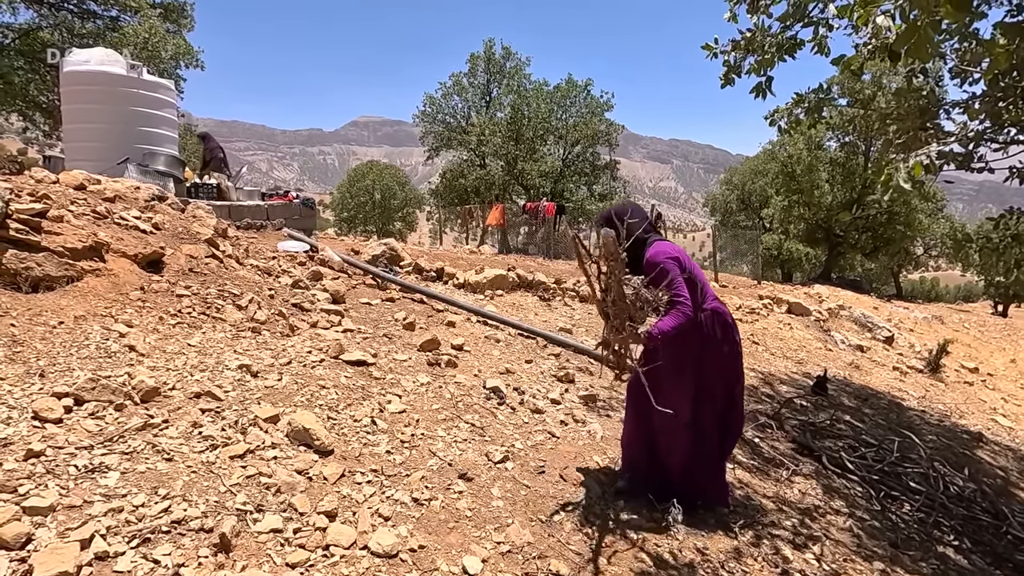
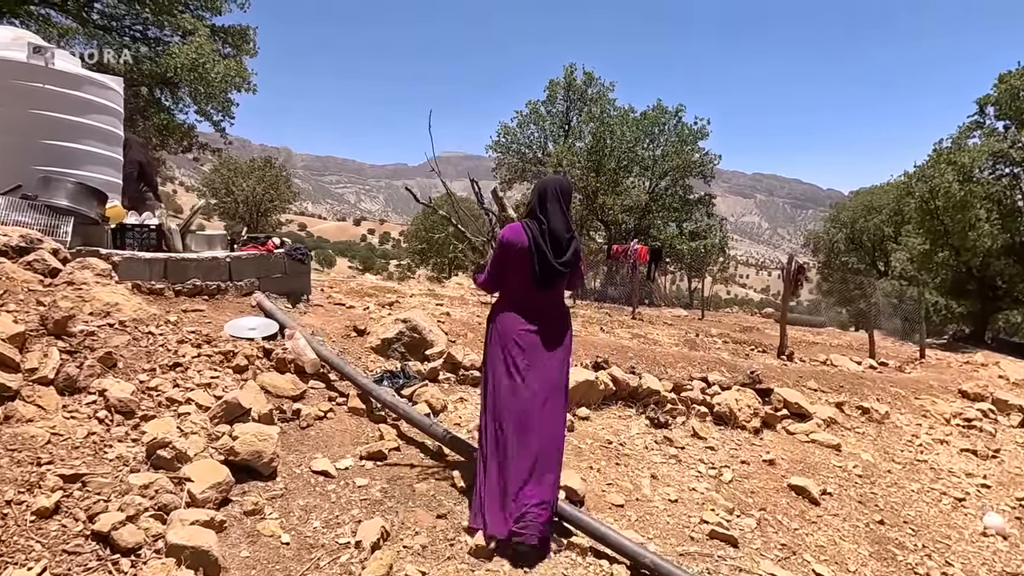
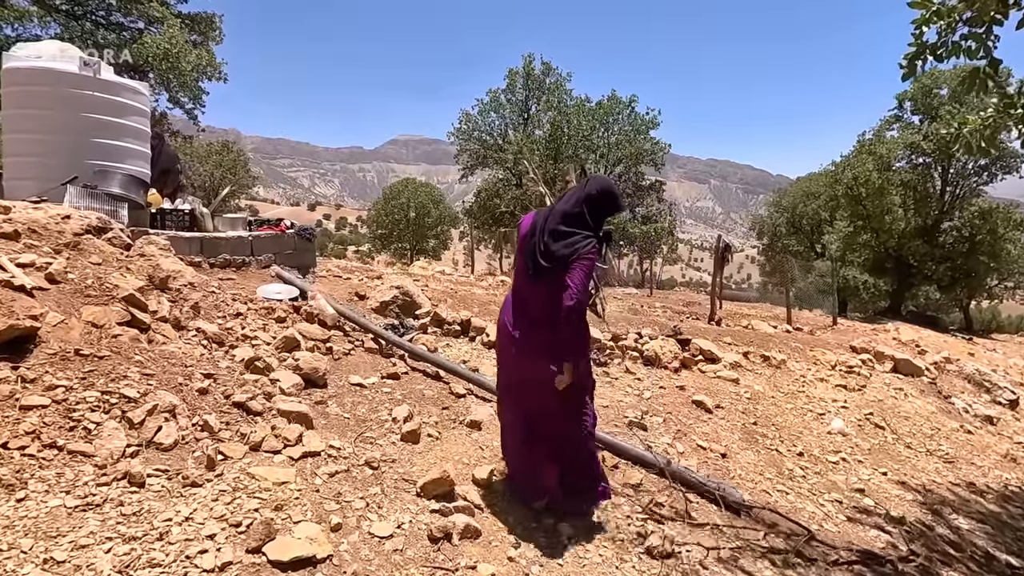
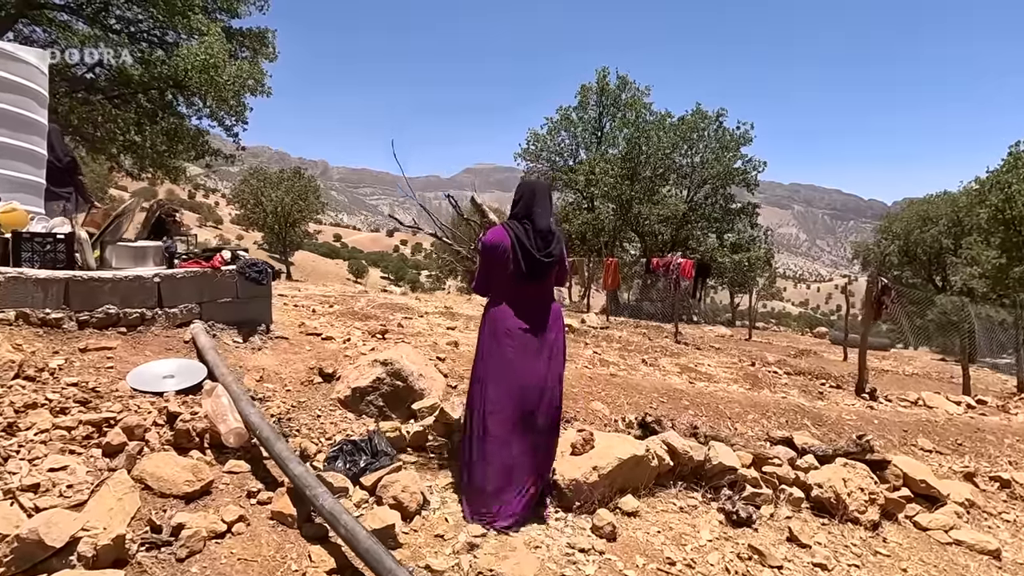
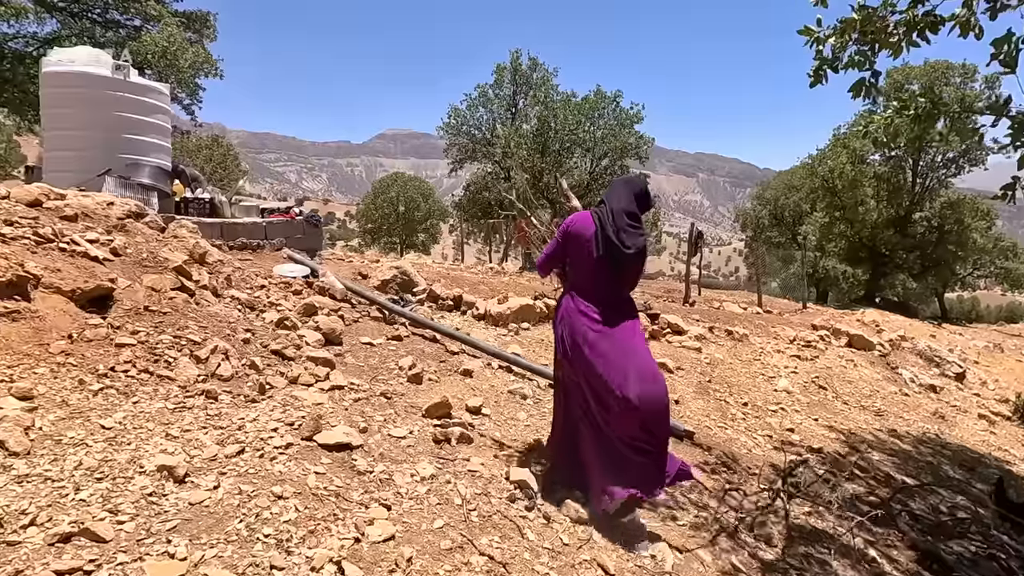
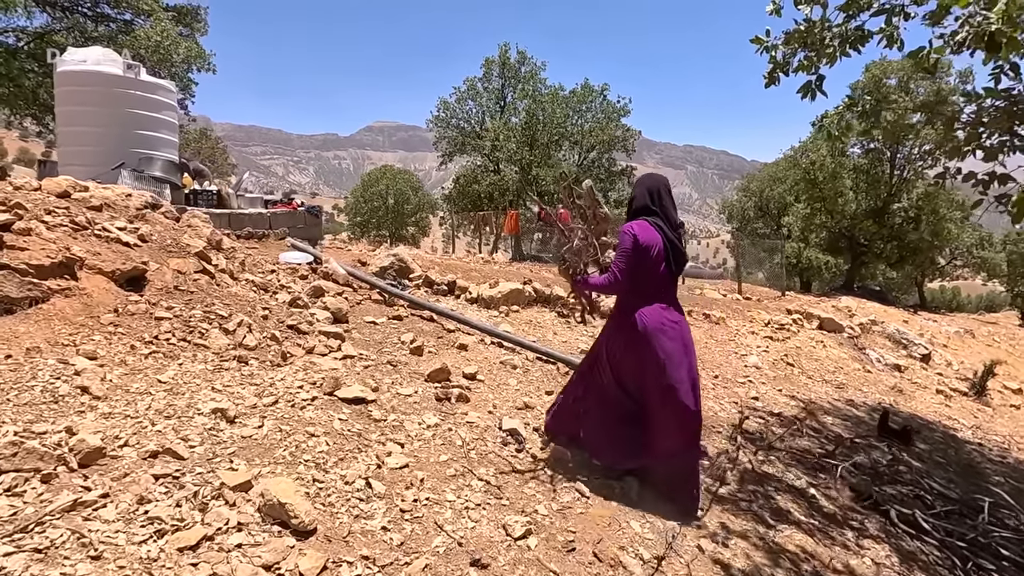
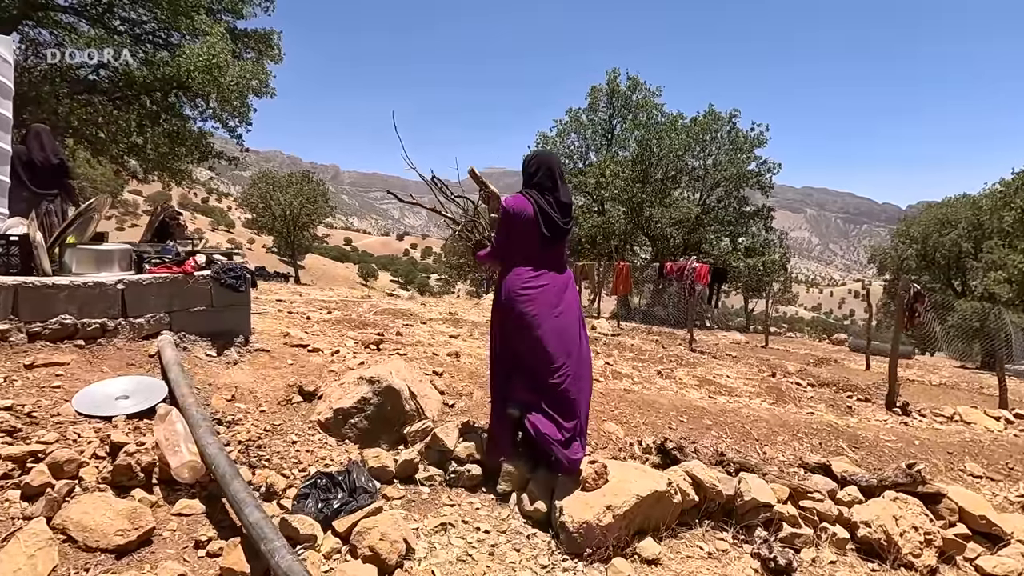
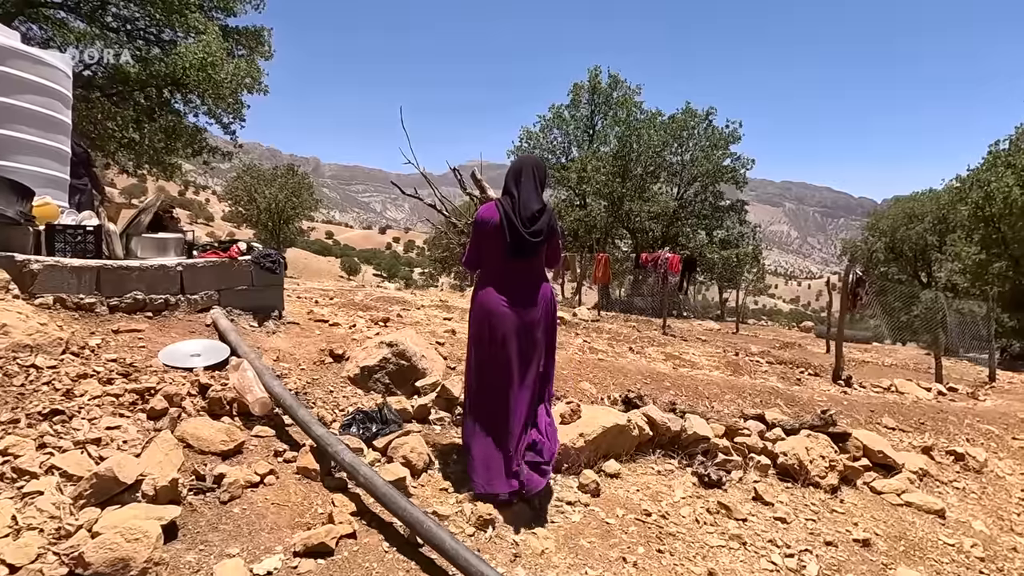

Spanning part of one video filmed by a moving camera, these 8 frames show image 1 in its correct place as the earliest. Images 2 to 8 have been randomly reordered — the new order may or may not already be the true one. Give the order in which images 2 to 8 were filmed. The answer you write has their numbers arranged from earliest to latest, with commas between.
6, 5, 3, 2, 8, 4, 7
